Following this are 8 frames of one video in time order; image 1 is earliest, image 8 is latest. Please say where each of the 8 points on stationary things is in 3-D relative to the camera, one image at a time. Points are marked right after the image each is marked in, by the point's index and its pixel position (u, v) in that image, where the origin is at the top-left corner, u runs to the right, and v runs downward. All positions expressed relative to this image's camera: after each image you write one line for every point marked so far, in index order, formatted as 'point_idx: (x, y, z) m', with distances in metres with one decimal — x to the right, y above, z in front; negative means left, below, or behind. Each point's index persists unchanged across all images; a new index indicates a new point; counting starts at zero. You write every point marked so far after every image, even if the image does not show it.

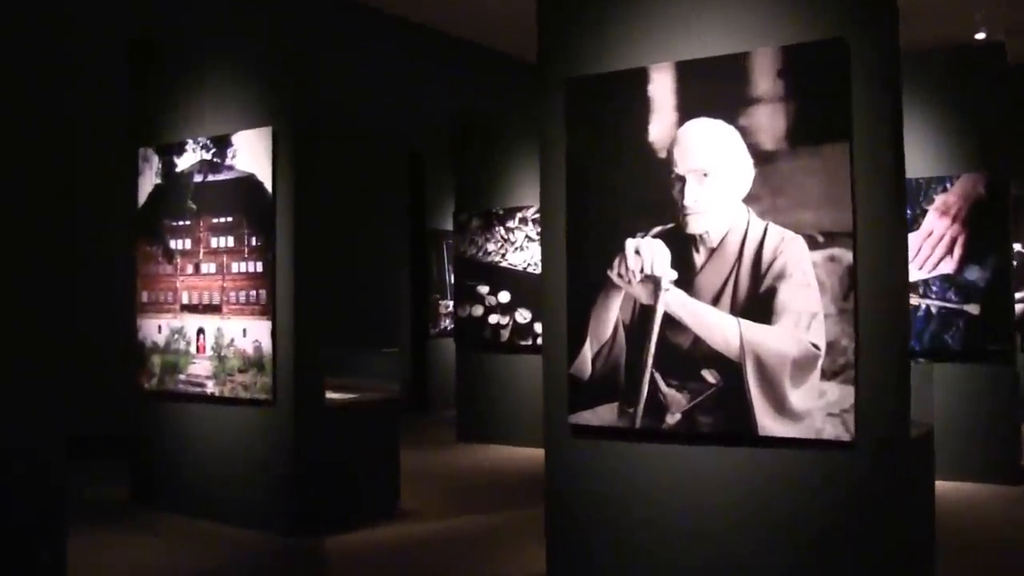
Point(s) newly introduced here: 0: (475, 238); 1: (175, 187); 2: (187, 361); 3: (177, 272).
0: (-0.2, +0.4, +9.8) m
1: (-1.7, +0.5, +6.4) m
2: (-1.6, -0.4, +6.3) m
3: (-1.7, +0.1, +6.4) m
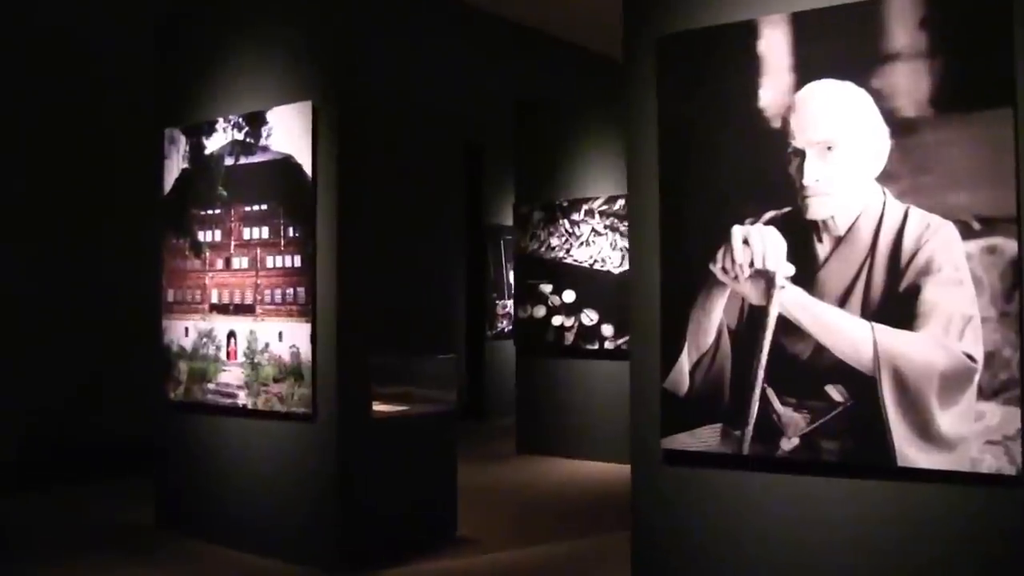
0: (+0.3, +0.4, +9.1) m
1: (-1.4, +0.5, +5.7) m
2: (-1.3, -0.4, +5.6) m
3: (-1.4, +0.1, +5.7) m
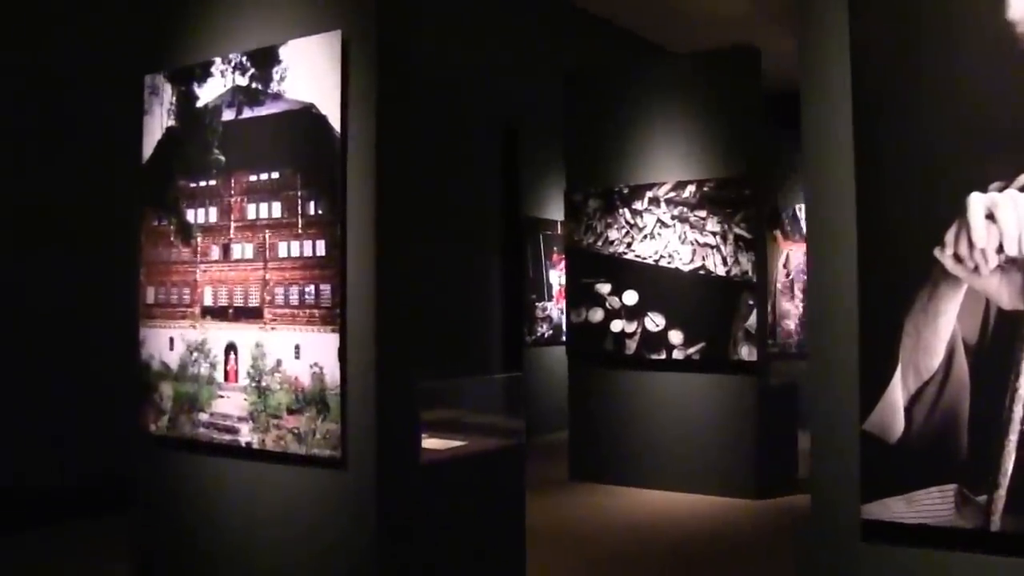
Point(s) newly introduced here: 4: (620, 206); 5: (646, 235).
0: (+0.5, +0.4, +7.7) m
1: (-1.1, +0.5, +4.3) m
2: (-1.0, -0.4, +4.3) m
3: (-1.1, +0.1, +4.3) m
4: (+0.7, +0.5, +7.6) m
5: (+0.8, +0.3, +7.5) m
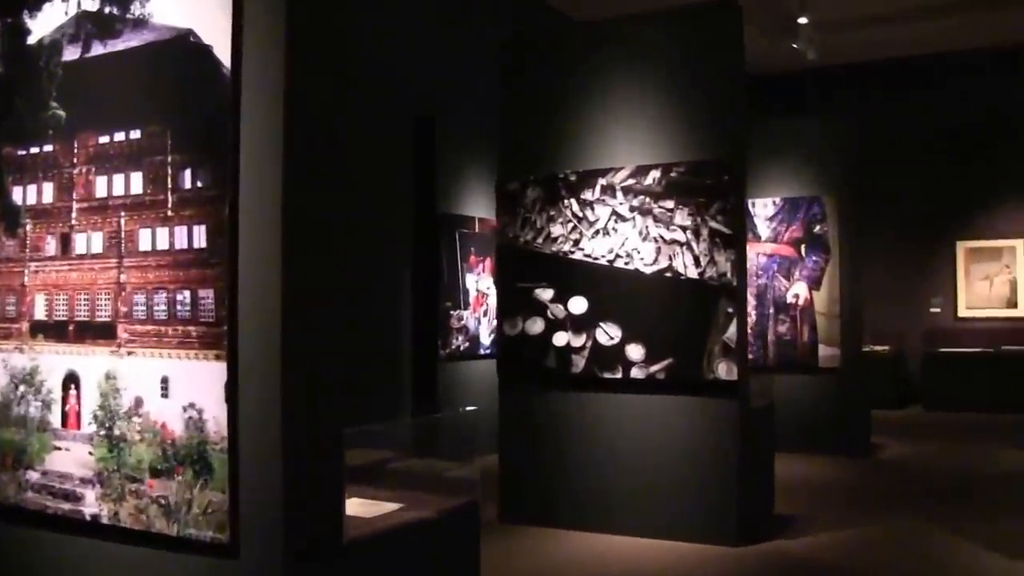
0: (+0.1, +0.4, +6.6) m
1: (-1.2, +0.5, +3.2) m
2: (-1.1, -0.4, +3.1) m
3: (-1.2, +0.1, +3.1) m
4: (+0.3, +0.5, +6.5) m
5: (+0.4, +0.3, +6.4) m
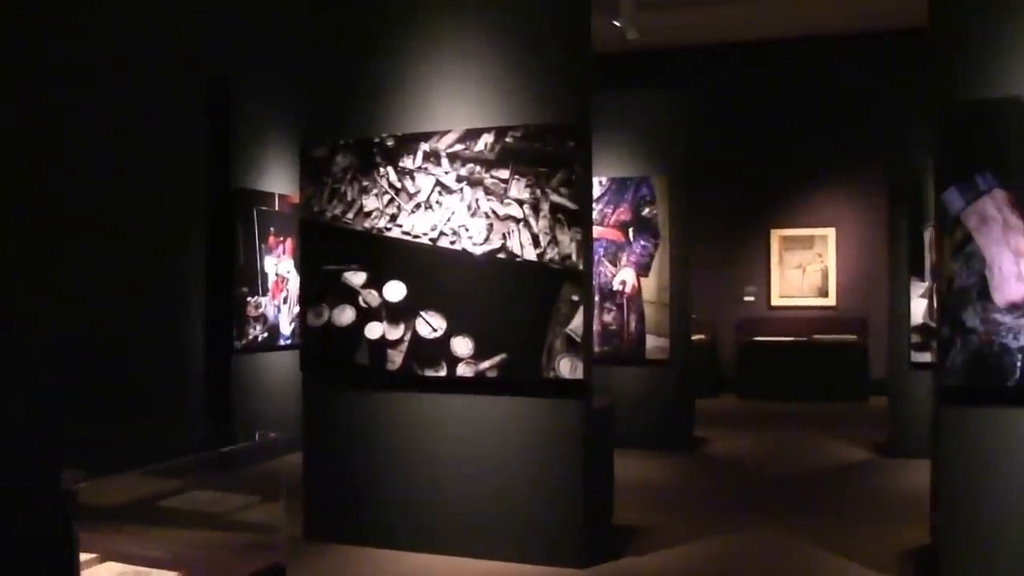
0: (-0.7, +0.4, +5.7) m
1: (-1.5, +0.6, +2.1) m
2: (-1.4, -0.3, +2.0) m
3: (-1.5, +0.1, +2.0) m
4: (-0.6, +0.5, +5.6) m
5: (-0.4, +0.4, +5.6) m
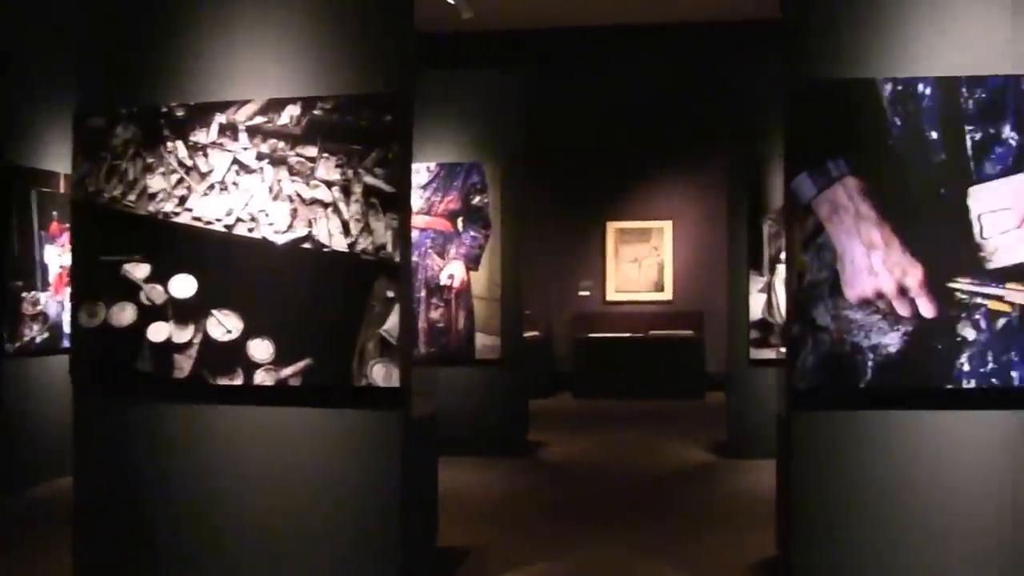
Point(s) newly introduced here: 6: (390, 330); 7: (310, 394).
0: (-1.5, +0.5, +4.9) m
1: (-1.8, +0.6, +1.2) m
2: (-1.7, -0.3, +1.2) m
3: (-1.7, +0.1, +1.2) m
4: (-1.3, +0.6, +4.9) m
5: (-1.1, +0.4, +4.8) m
6: (-0.4, -0.1, +4.6) m
7: (-0.8, -0.4, +4.8) m
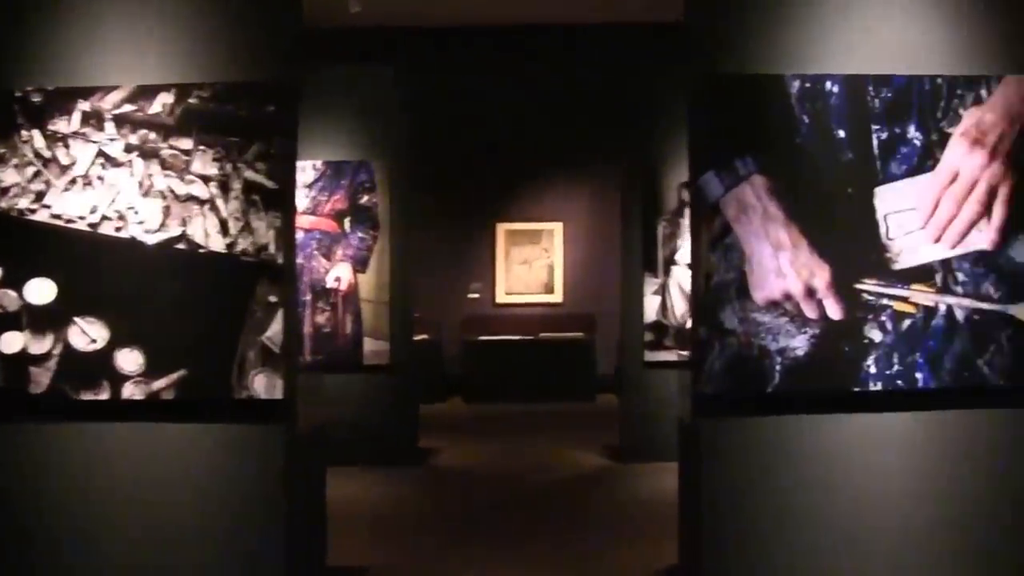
0: (-1.9, +0.4, +4.5) m
1: (-1.8, +0.5, +0.7) m
2: (-1.7, -0.3, +0.7) m
3: (-1.8, +0.1, +0.7) m
4: (-1.7, +0.6, +4.4) m
5: (-1.5, +0.4, +4.4) m
6: (-0.8, -0.2, +4.2) m
7: (-1.1, -0.4, +4.4) m
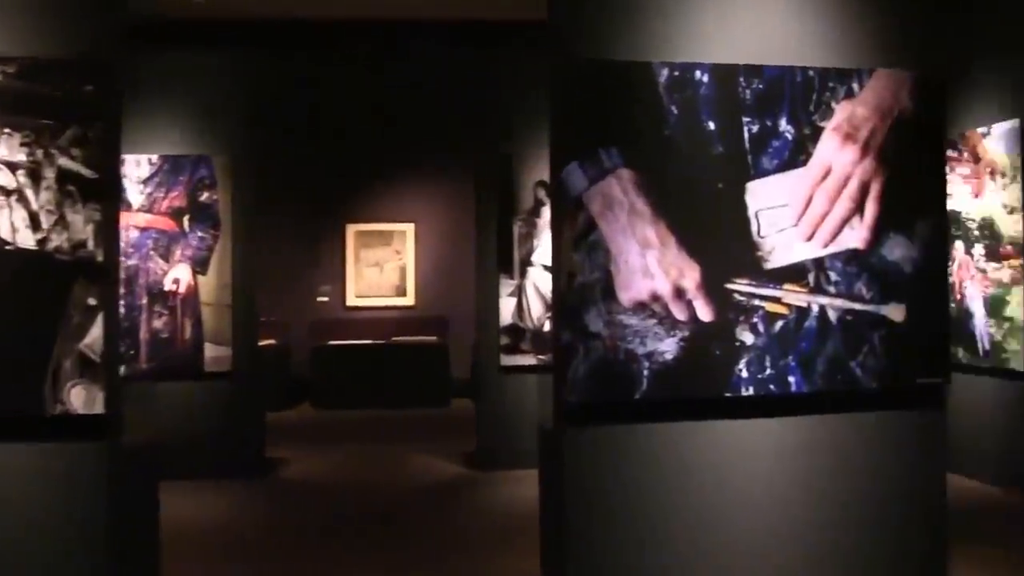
0: (-2.3, +0.4, +3.8) m
1: (-1.9, +0.6, +0.1) m
2: (-1.7, -0.3, +0.1) m
3: (-1.8, +0.1, +0.1) m
4: (-2.1, +0.5, +3.8) m
5: (-2.0, +0.4, +3.8) m
6: (-1.2, -0.2, +3.7) m
7: (-1.6, -0.4, +3.8) m
